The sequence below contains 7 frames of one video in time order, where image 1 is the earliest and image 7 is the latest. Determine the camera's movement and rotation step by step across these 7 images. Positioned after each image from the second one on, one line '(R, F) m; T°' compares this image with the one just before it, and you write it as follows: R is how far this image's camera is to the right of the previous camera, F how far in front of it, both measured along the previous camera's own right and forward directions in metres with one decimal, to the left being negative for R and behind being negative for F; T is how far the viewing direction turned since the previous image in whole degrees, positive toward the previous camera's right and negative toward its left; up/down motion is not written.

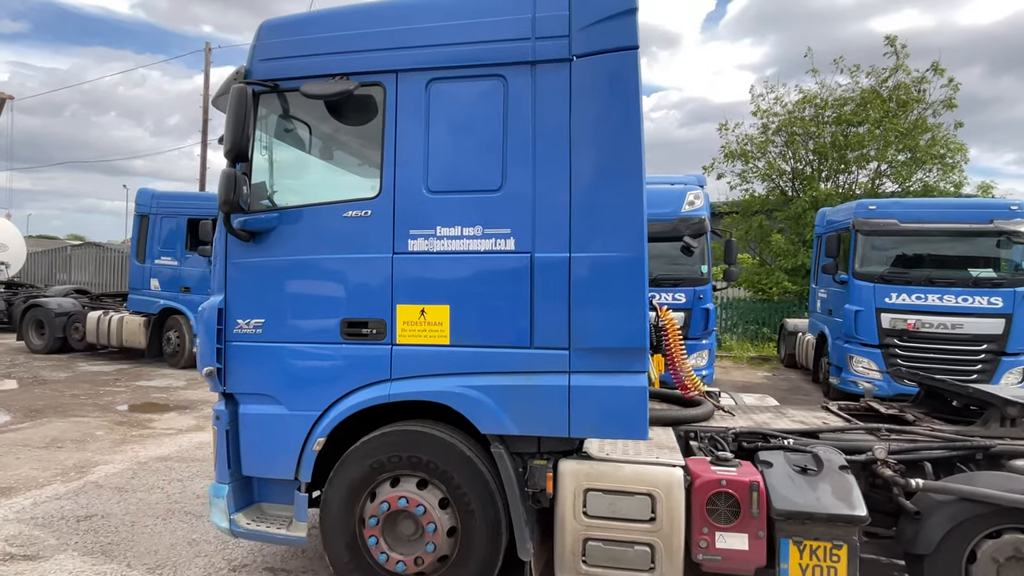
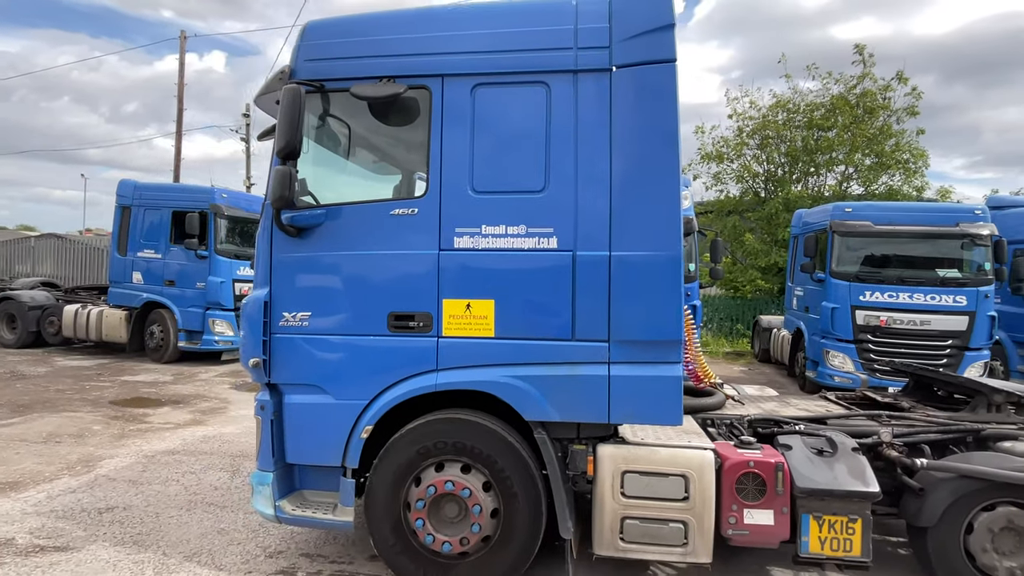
(-0.4, -0.2) m; +3°
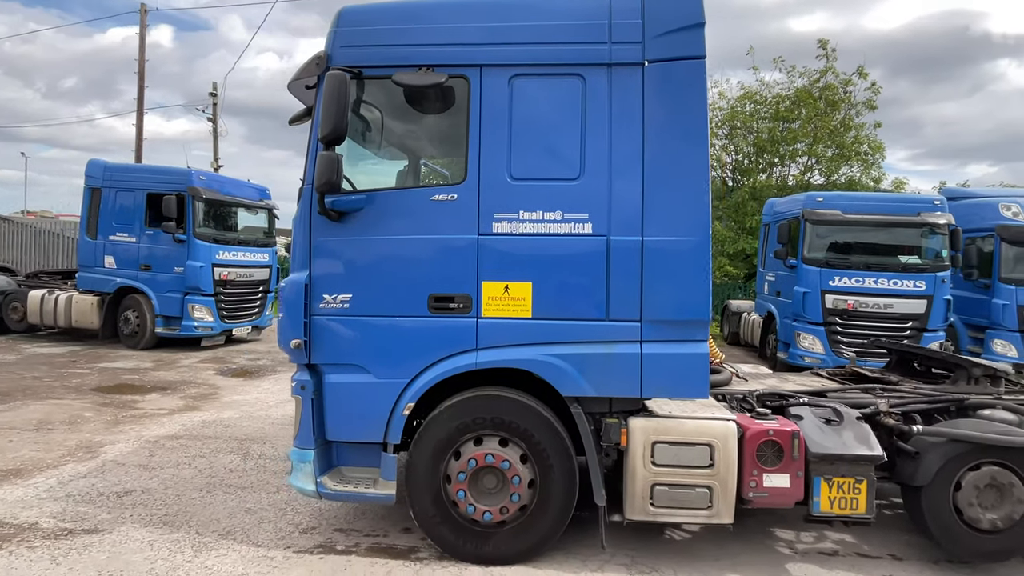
(-0.4, -0.1) m; +4°
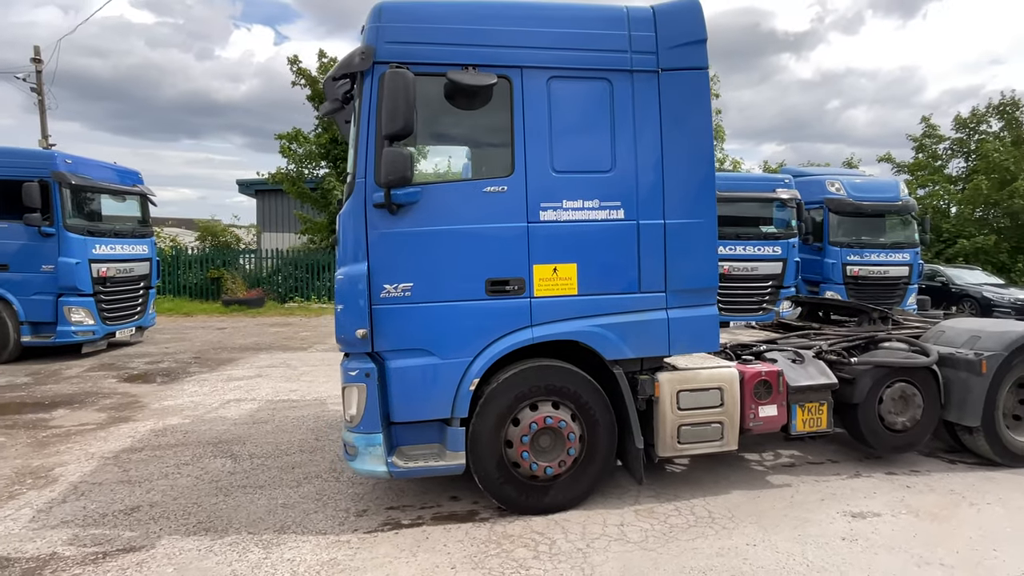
(-1.3, -0.2) m; +15°
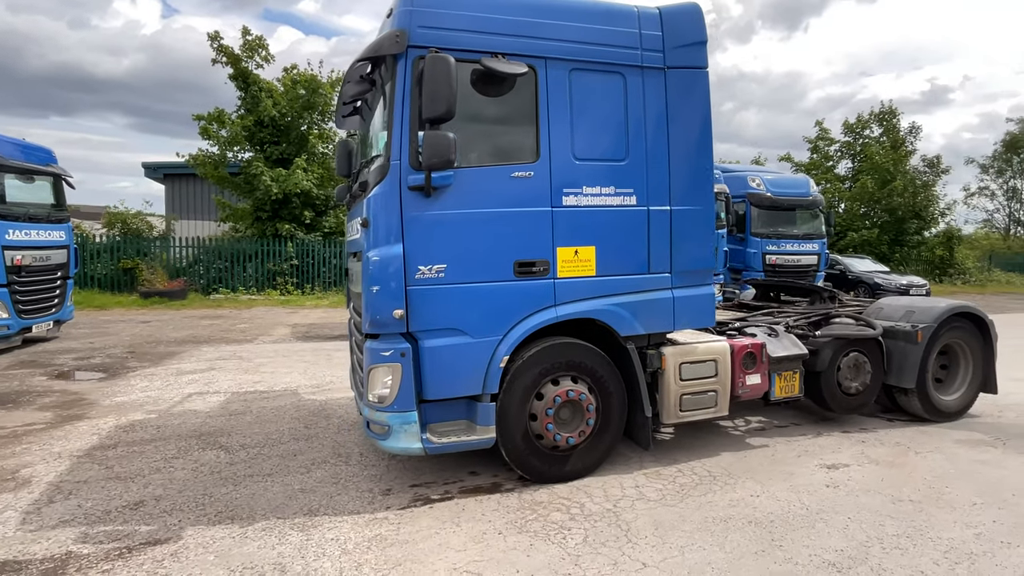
(-0.8, -0.1) m; +9°
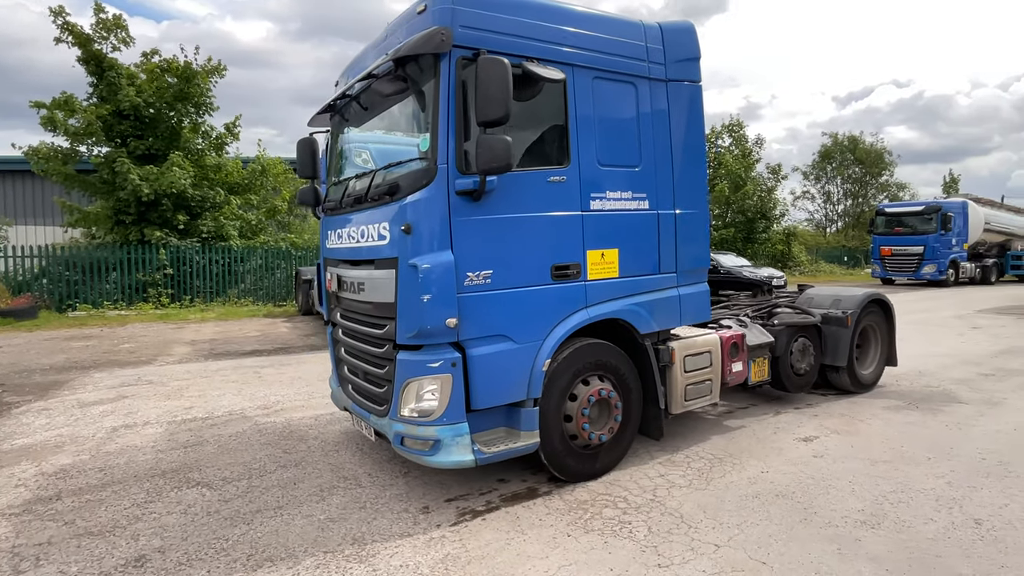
(-1.1, +0.1) m; +13°
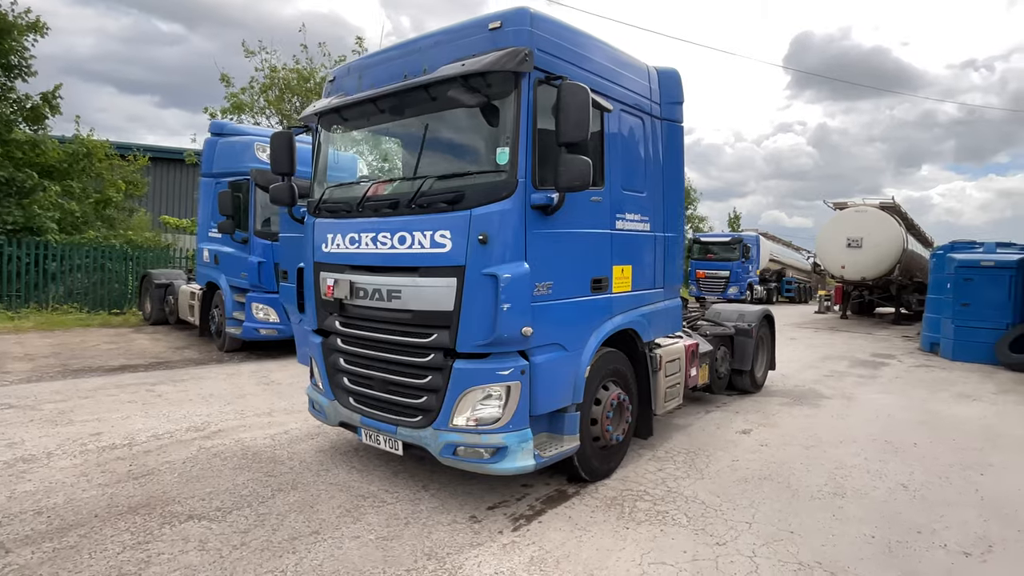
(-1.5, +0.1) m; +18°
